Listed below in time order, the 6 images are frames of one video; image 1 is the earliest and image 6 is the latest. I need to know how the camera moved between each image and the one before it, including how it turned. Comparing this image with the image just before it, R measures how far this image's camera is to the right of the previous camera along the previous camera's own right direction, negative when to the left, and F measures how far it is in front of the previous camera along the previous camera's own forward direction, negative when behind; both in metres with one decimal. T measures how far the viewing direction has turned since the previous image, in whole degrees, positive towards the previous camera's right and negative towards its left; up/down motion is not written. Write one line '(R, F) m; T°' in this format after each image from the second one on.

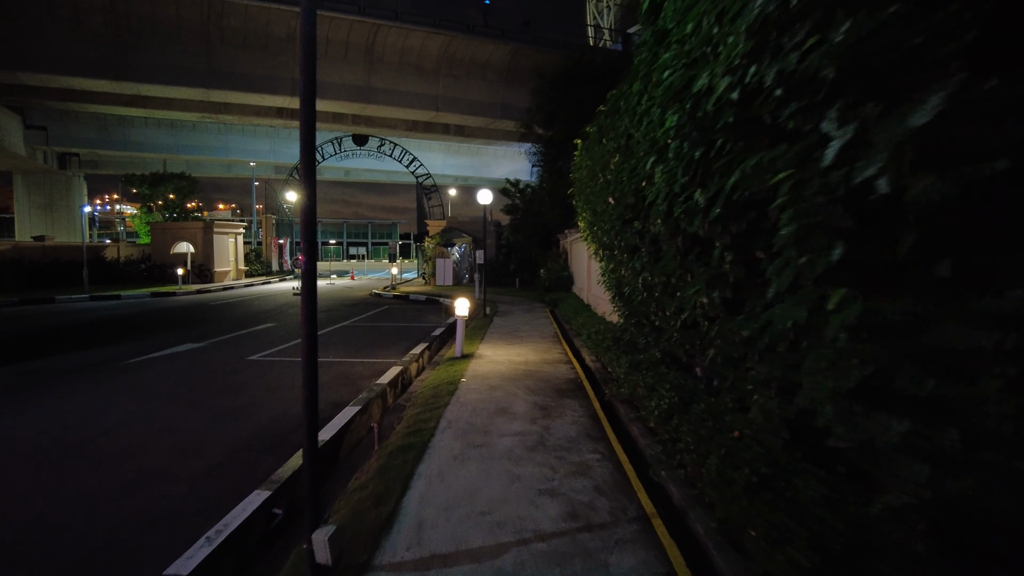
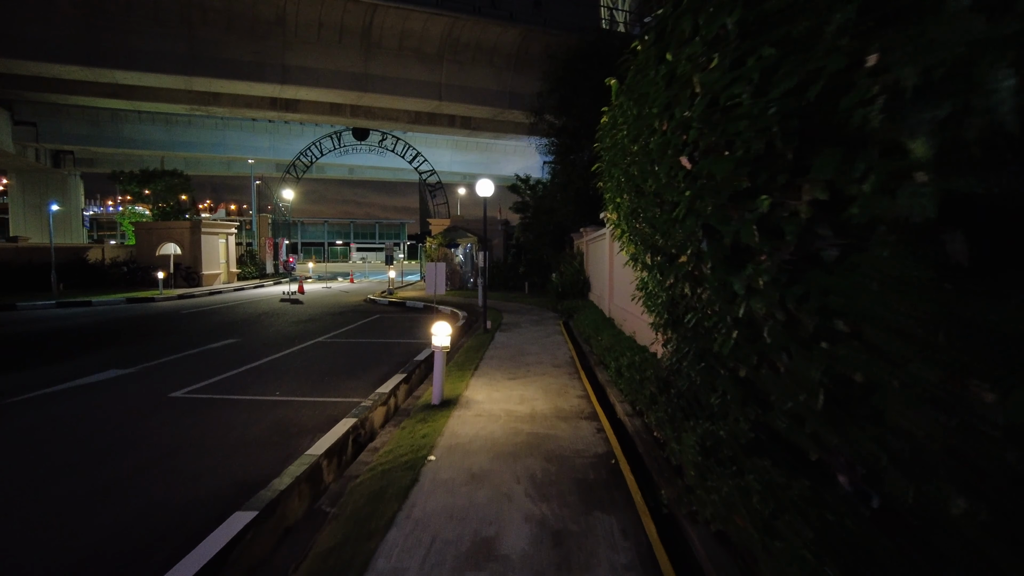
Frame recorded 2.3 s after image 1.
(+0.1, +2.7) m; -1°
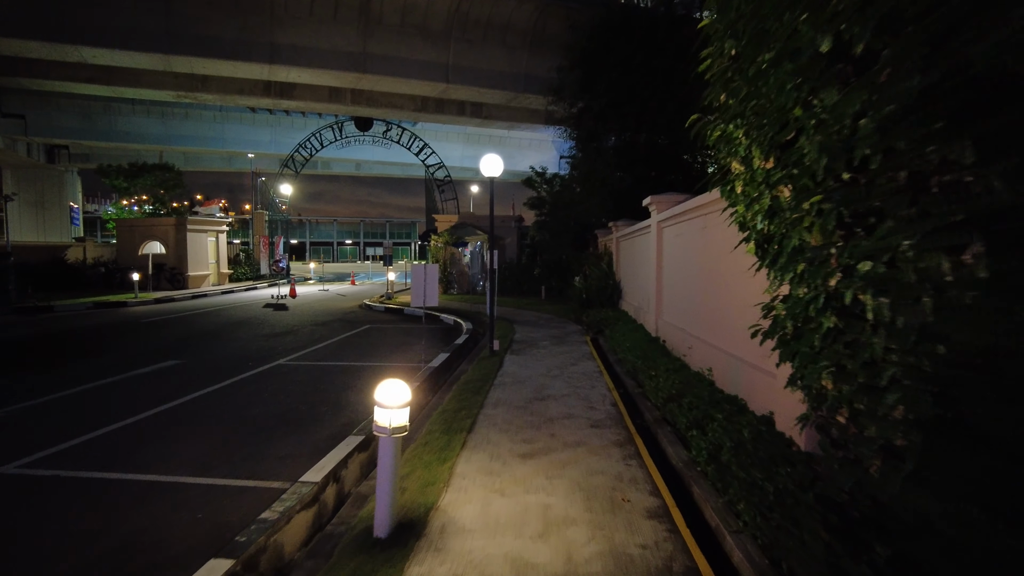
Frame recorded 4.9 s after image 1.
(0.0, +3.0) m; -1°
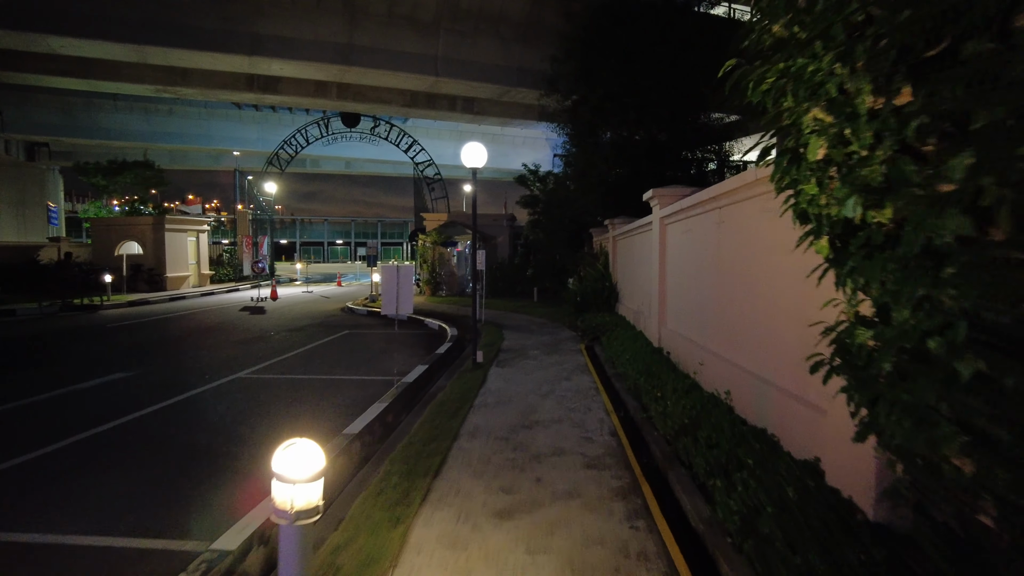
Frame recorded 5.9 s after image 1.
(+0.1, +1.0) m; 0°
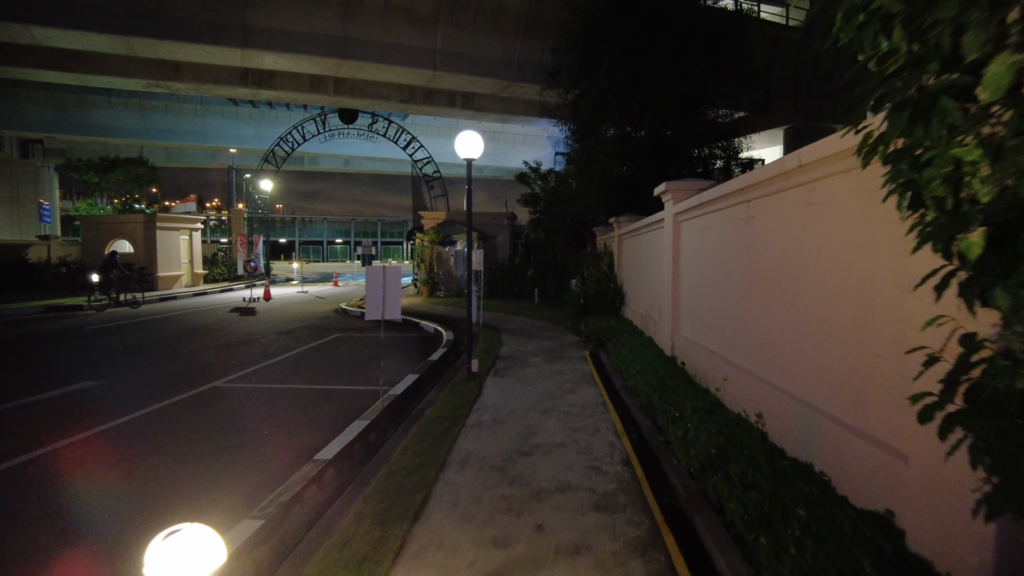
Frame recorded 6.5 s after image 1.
(0.0, +0.7) m; 0°
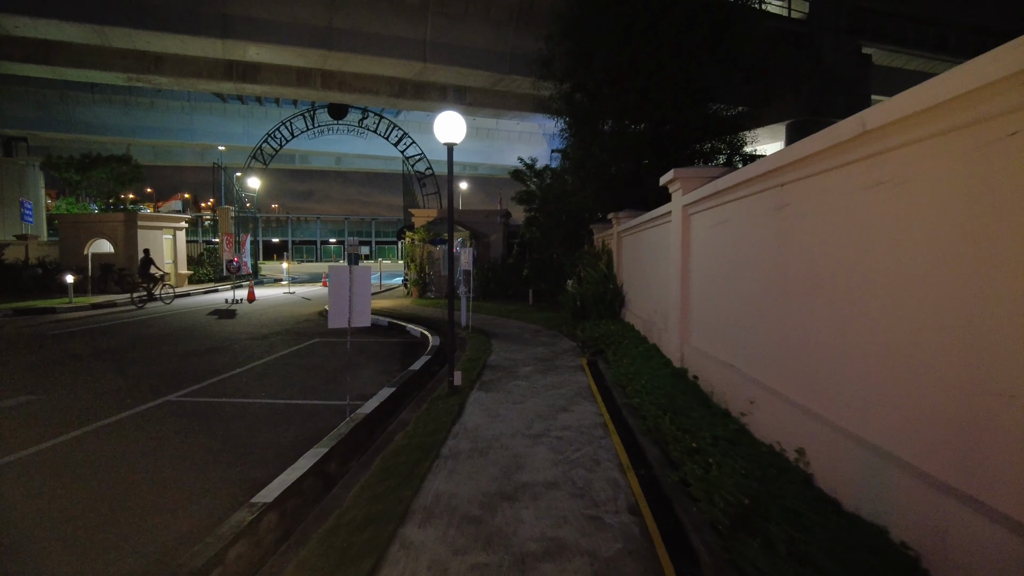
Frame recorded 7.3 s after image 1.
(+0.1, +0.9) m; 0°
